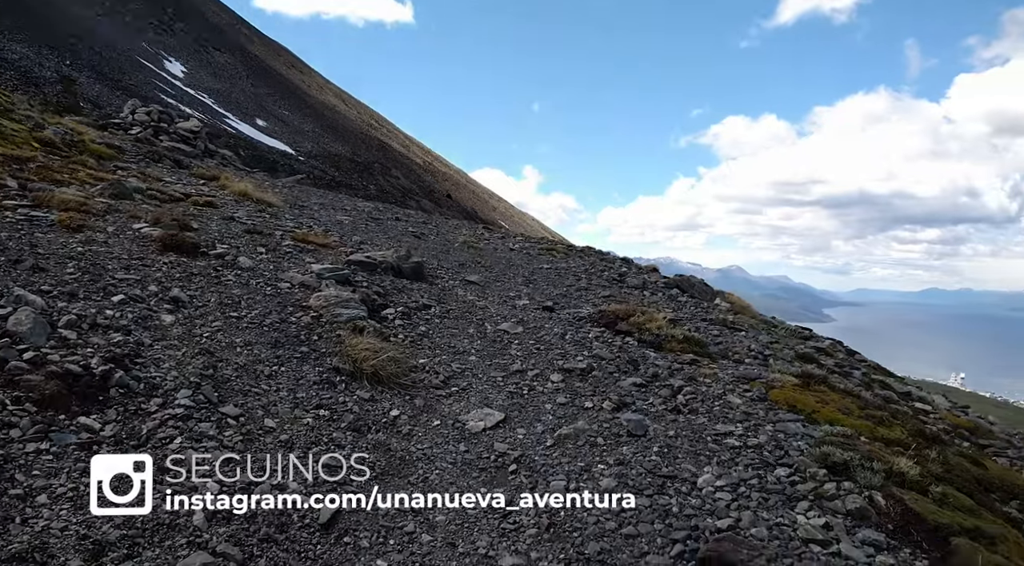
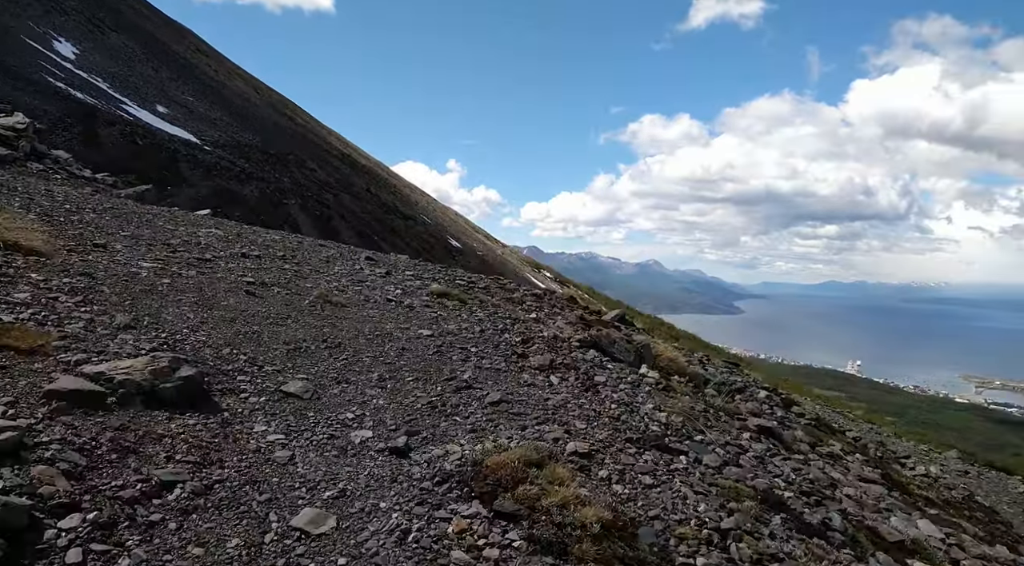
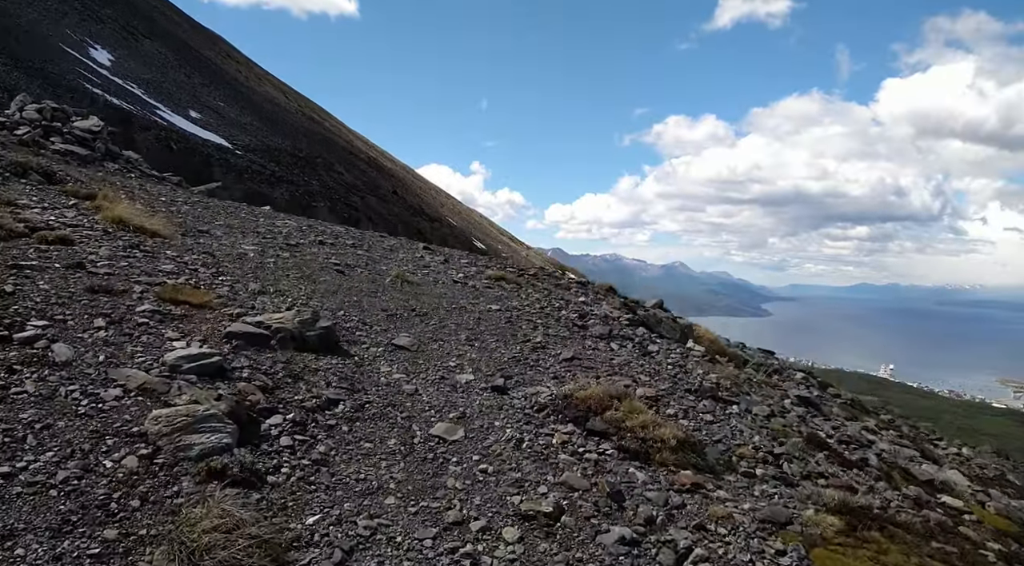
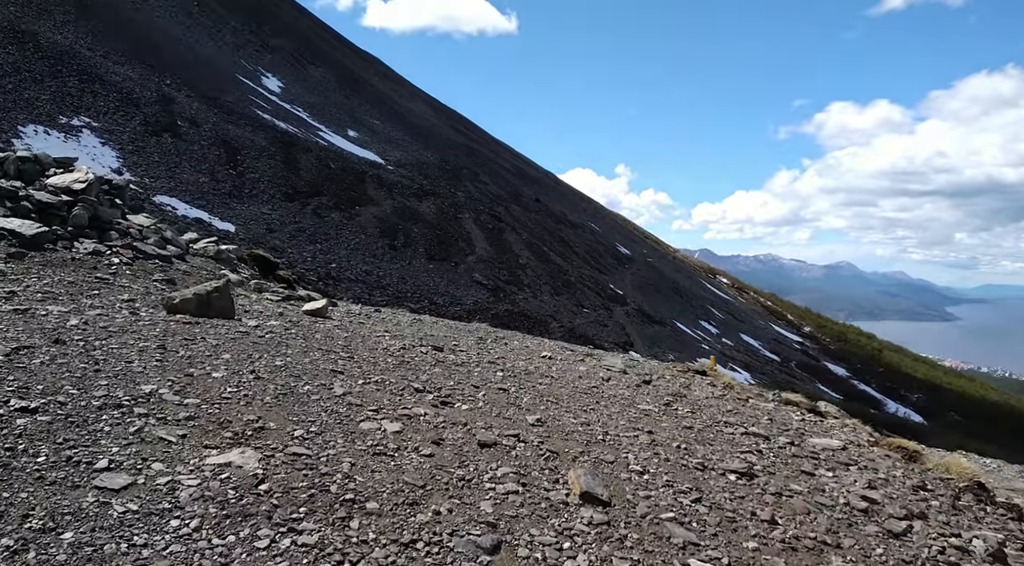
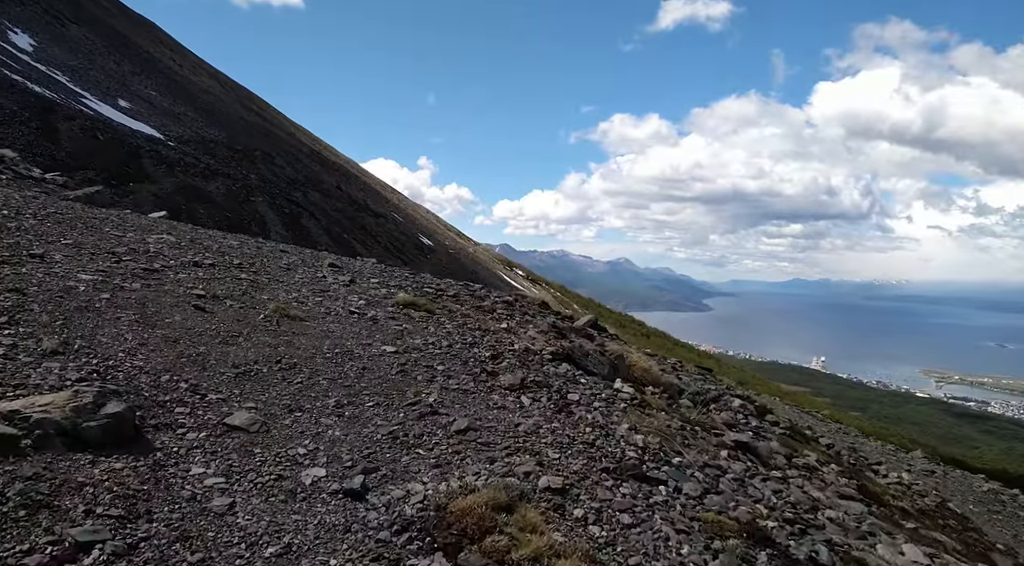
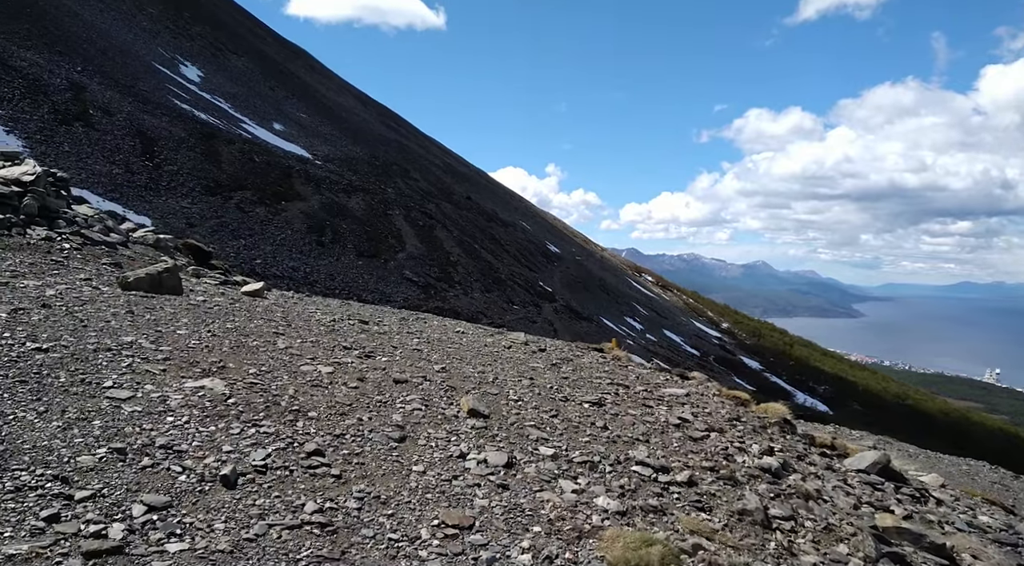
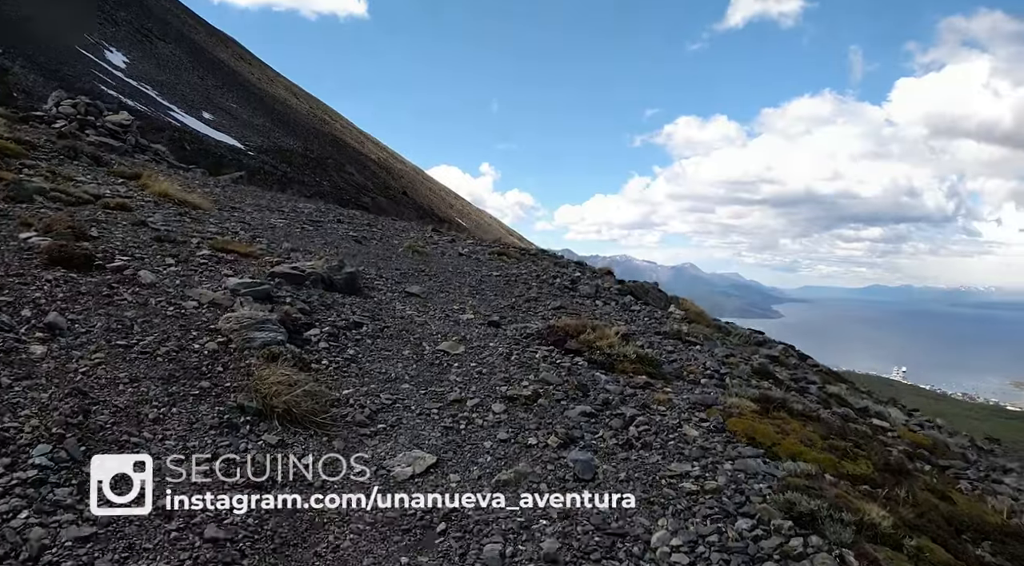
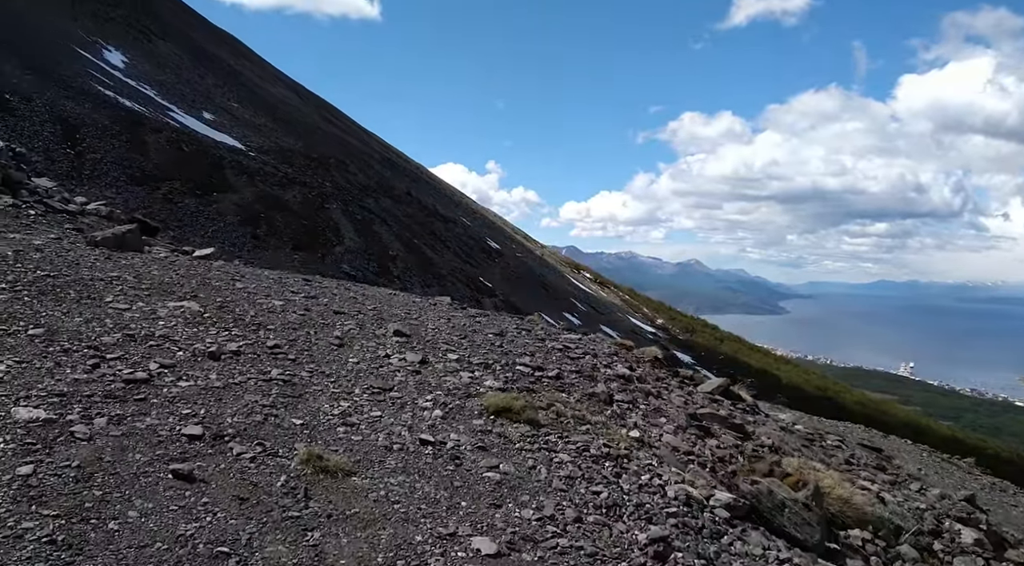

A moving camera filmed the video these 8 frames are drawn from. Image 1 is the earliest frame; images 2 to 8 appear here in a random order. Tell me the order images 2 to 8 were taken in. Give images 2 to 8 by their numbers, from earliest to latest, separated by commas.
7, 3, 2, 5, 8, 6, 4
